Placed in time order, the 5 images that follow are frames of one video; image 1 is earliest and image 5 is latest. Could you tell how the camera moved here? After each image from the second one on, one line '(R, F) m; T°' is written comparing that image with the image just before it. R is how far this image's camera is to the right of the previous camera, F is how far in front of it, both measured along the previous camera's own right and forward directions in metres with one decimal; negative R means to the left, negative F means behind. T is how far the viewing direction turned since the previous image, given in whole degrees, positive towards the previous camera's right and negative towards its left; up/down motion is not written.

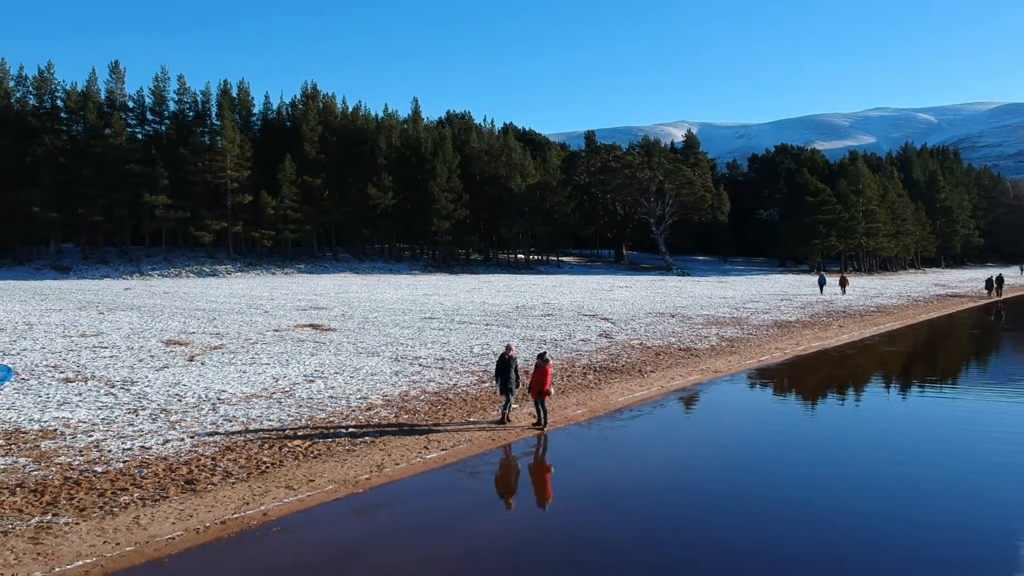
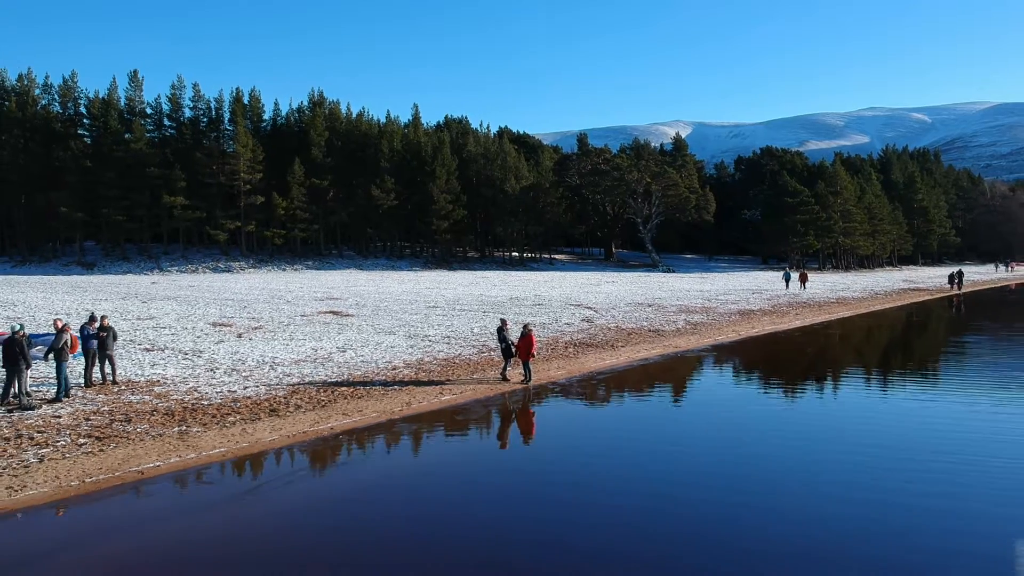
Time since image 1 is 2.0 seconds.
(0.0, -3.5) m; 0°
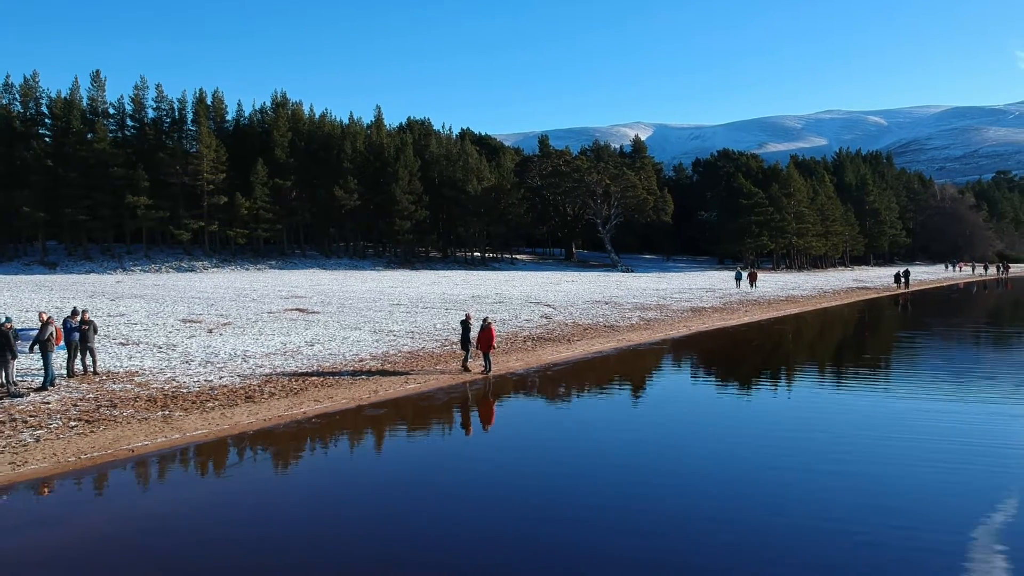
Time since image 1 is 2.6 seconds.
(0.0, -1.0) m; +2°
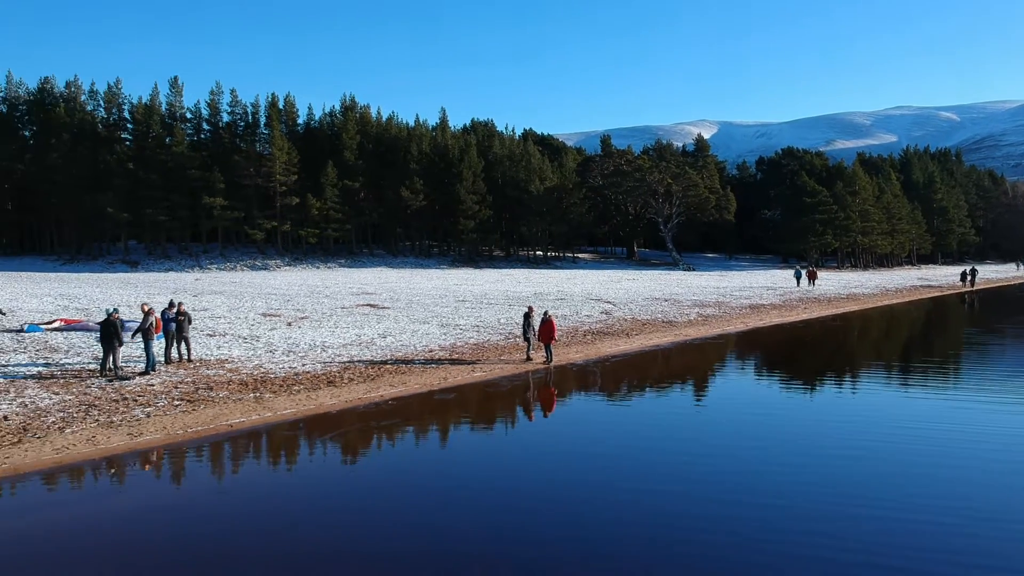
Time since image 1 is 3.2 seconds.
(0.0, -1.0) m; -4°
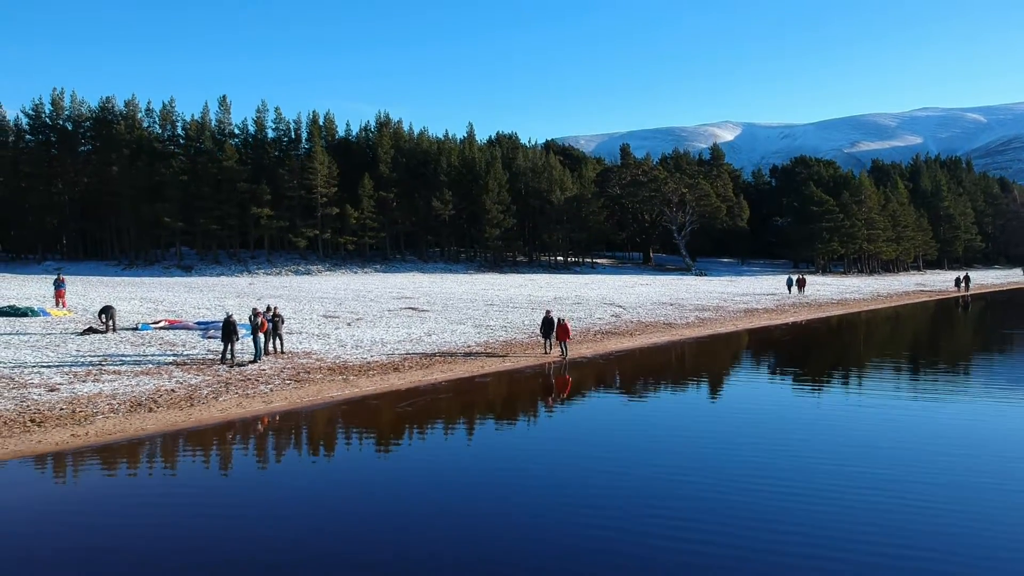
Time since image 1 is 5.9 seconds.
(0.0, -4.5) m; -1°
